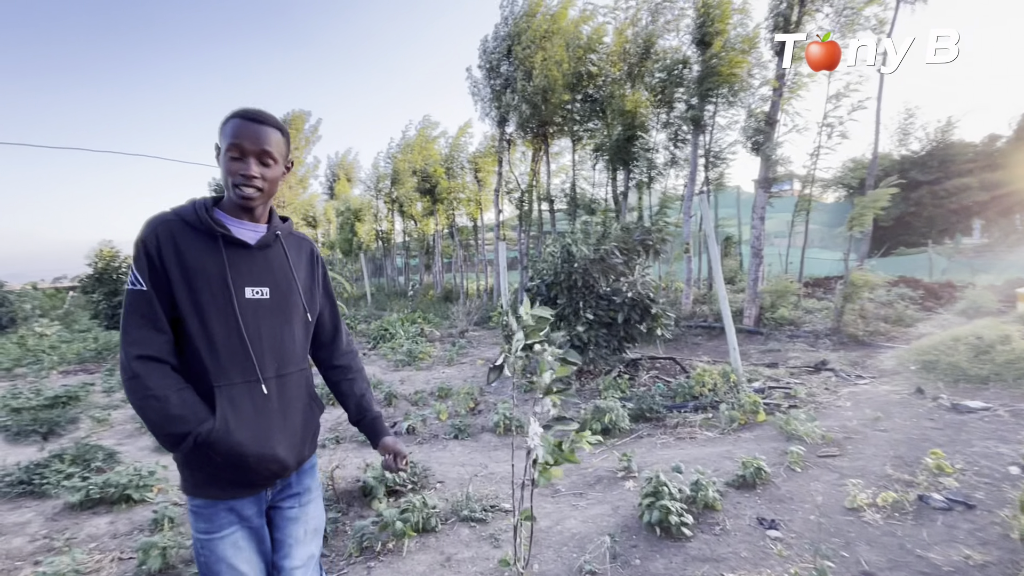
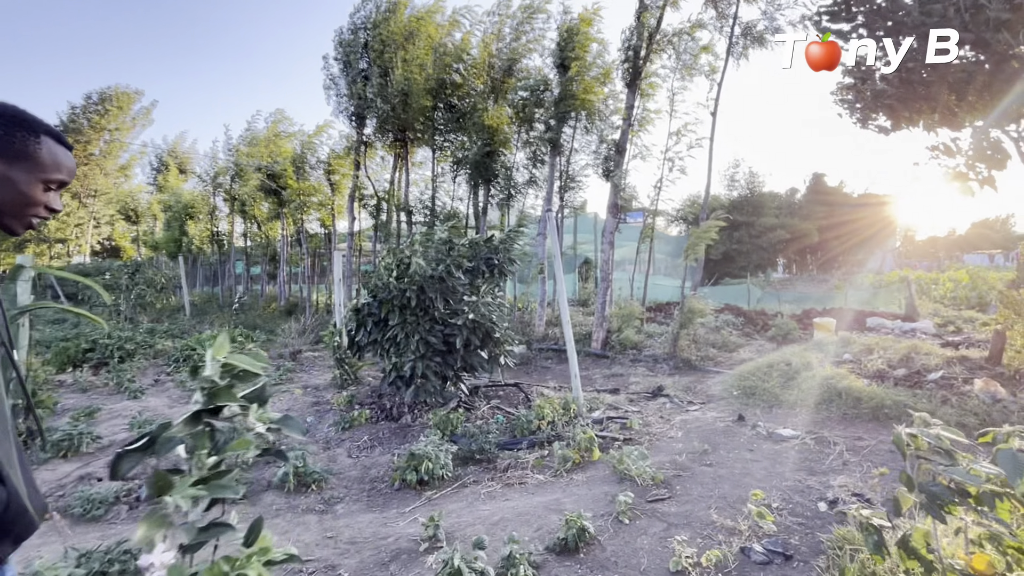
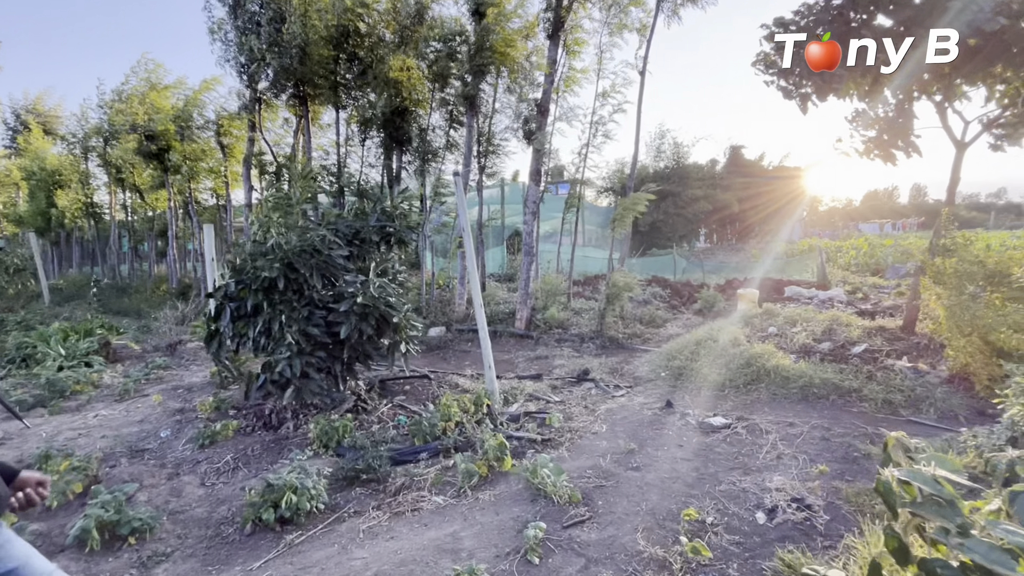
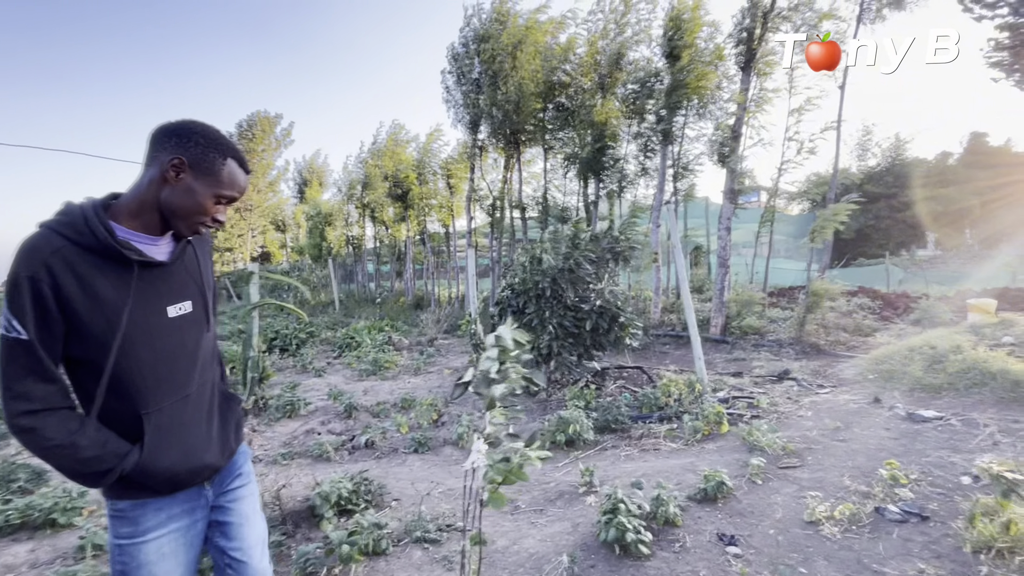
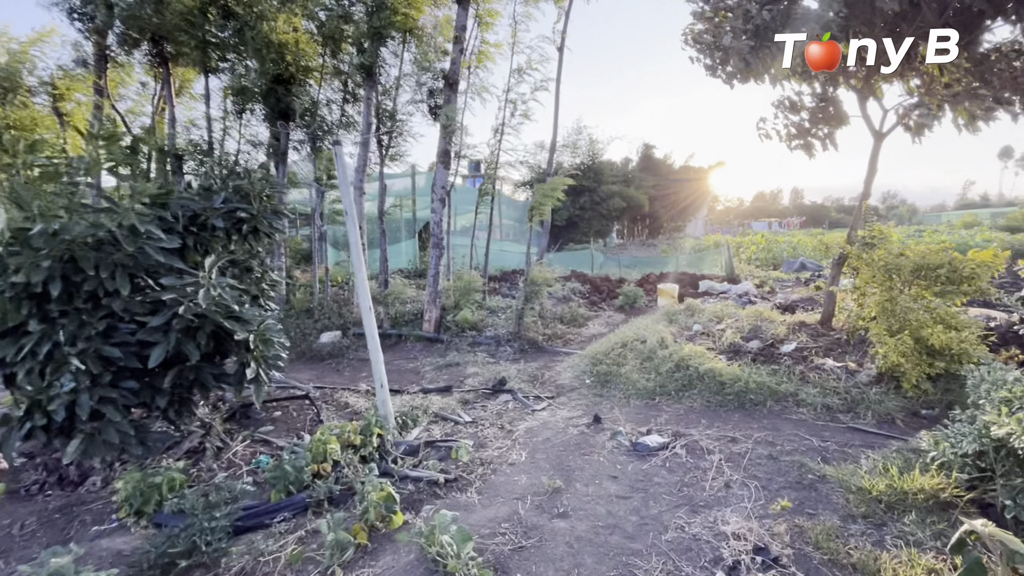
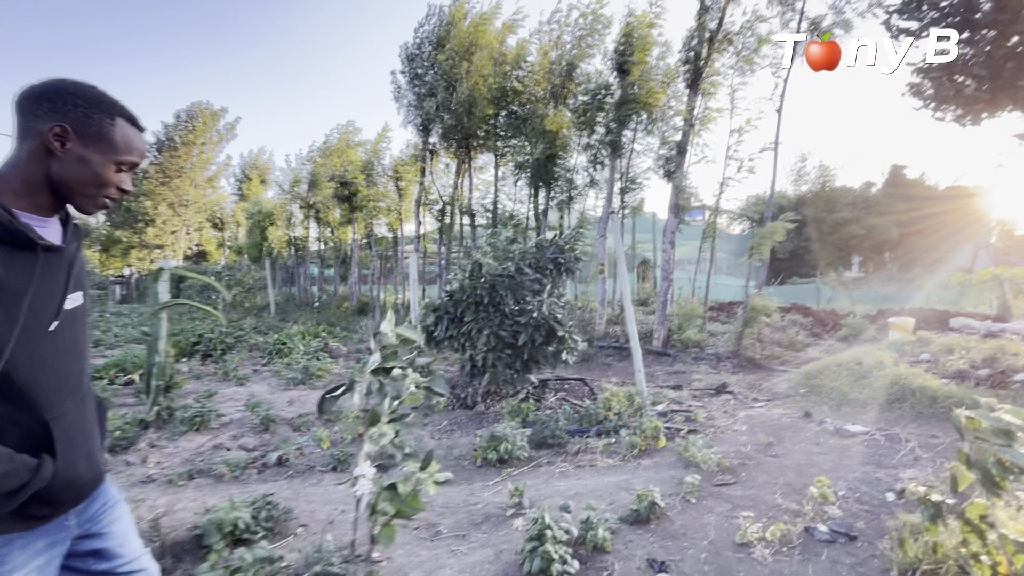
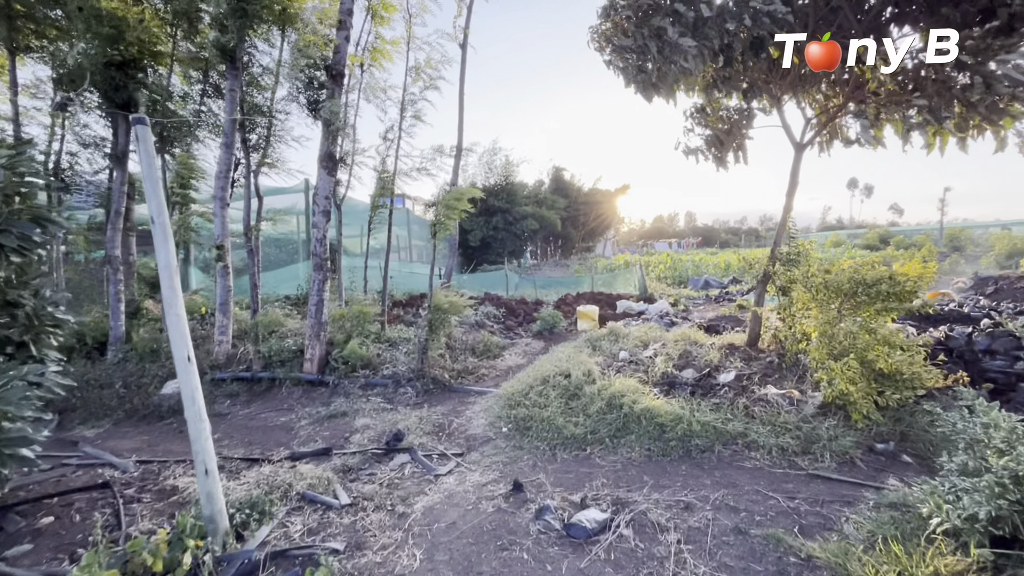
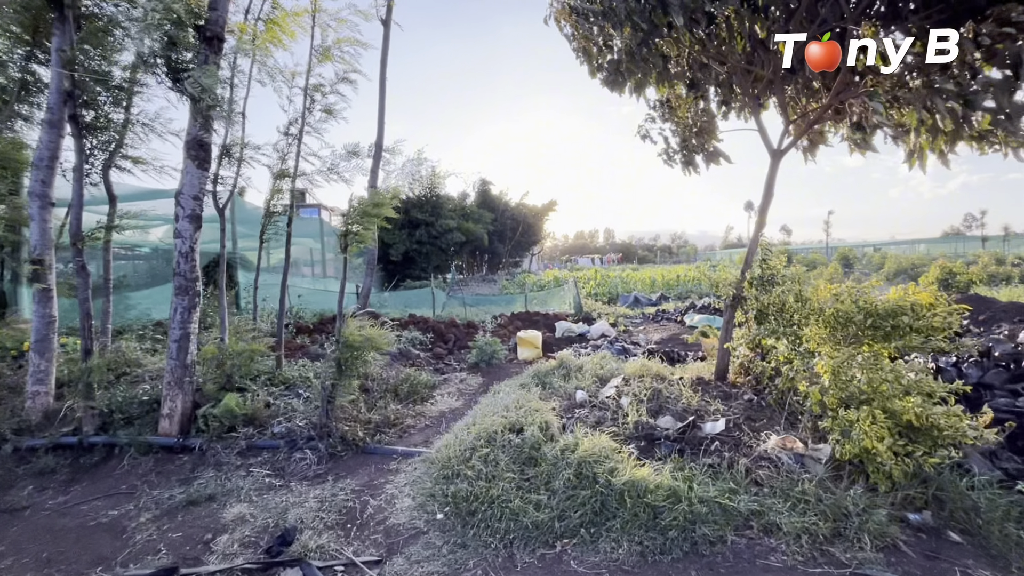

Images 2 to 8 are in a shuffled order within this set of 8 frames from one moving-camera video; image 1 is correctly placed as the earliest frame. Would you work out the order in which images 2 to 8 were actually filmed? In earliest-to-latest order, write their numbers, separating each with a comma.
4, 6, 2, 3, 5, 7, 8
